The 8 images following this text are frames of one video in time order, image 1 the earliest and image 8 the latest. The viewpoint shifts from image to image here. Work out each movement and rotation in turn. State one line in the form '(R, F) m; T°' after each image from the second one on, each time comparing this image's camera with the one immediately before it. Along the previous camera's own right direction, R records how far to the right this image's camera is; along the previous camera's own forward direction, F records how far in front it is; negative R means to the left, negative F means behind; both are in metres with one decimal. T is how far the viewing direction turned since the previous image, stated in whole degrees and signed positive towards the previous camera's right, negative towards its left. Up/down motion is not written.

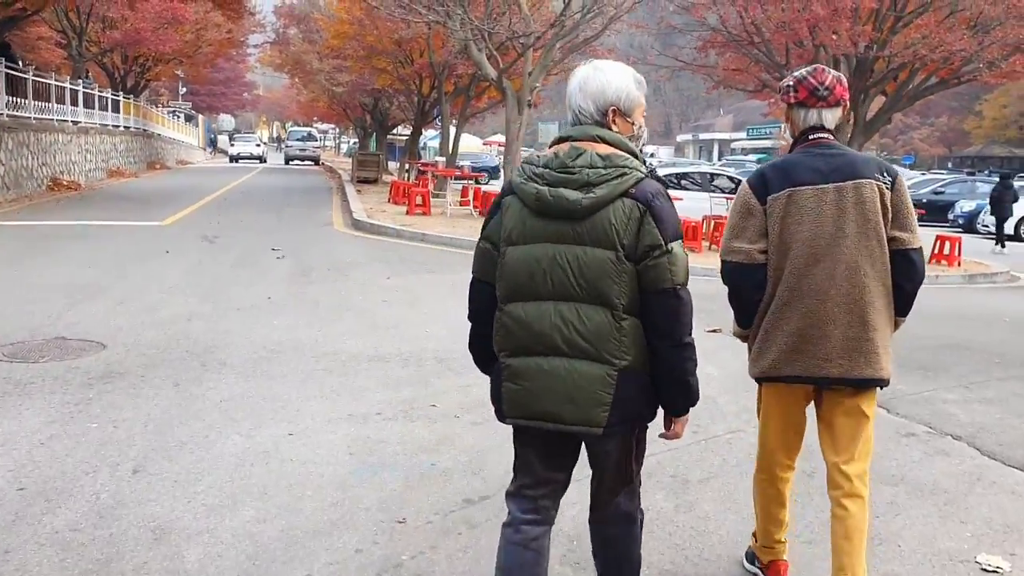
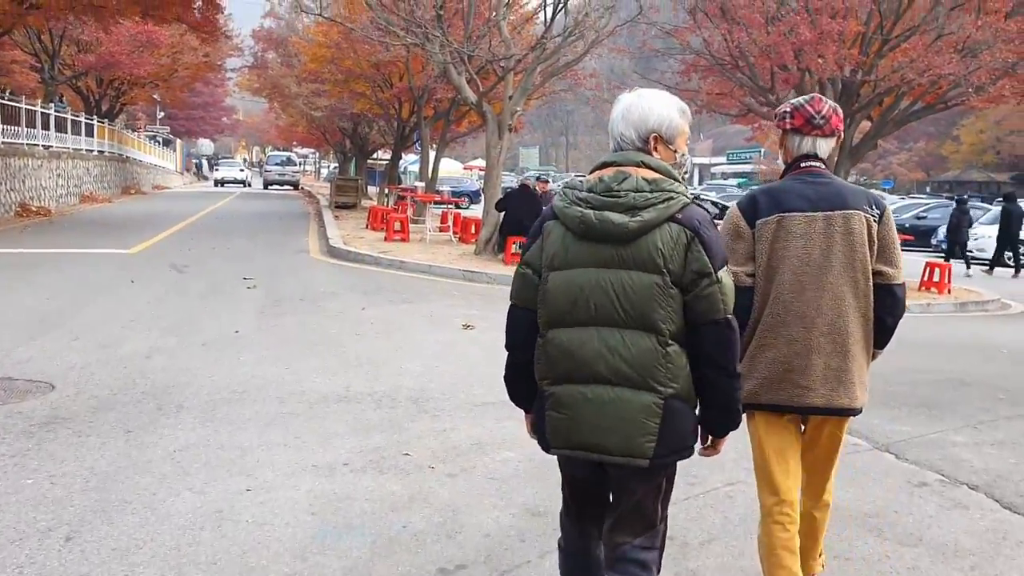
(0.0, +0.5) m; +1°
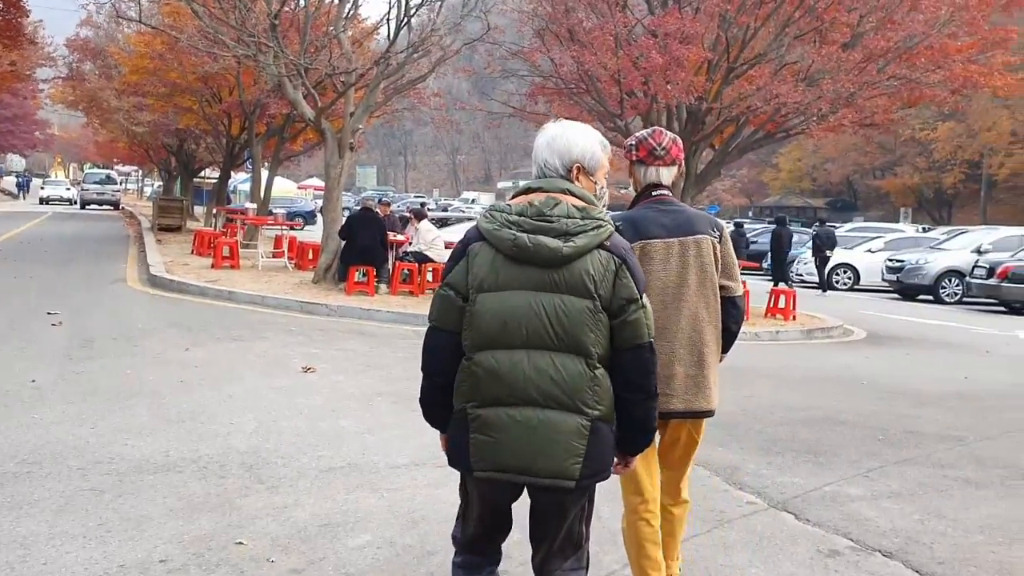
(-0.1, +0.8) m; +9°
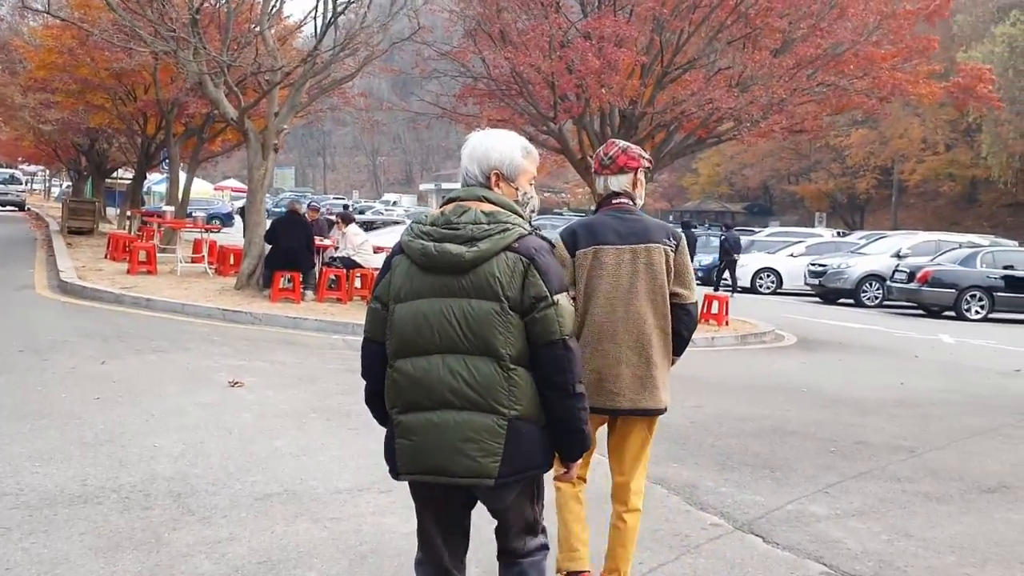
(-0.2, +0.3) m; +5°
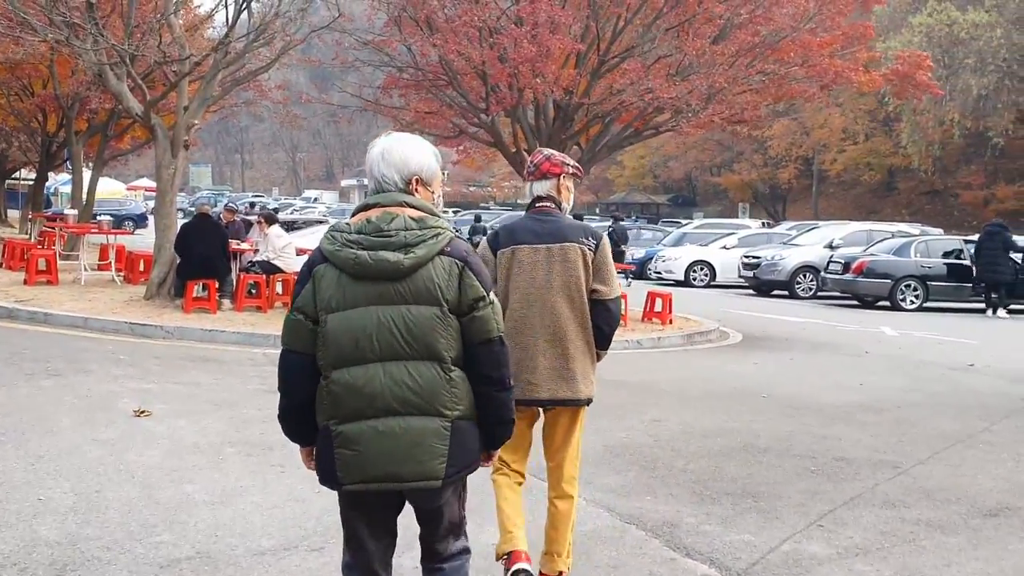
(-0.1, +0.8) m; +4°
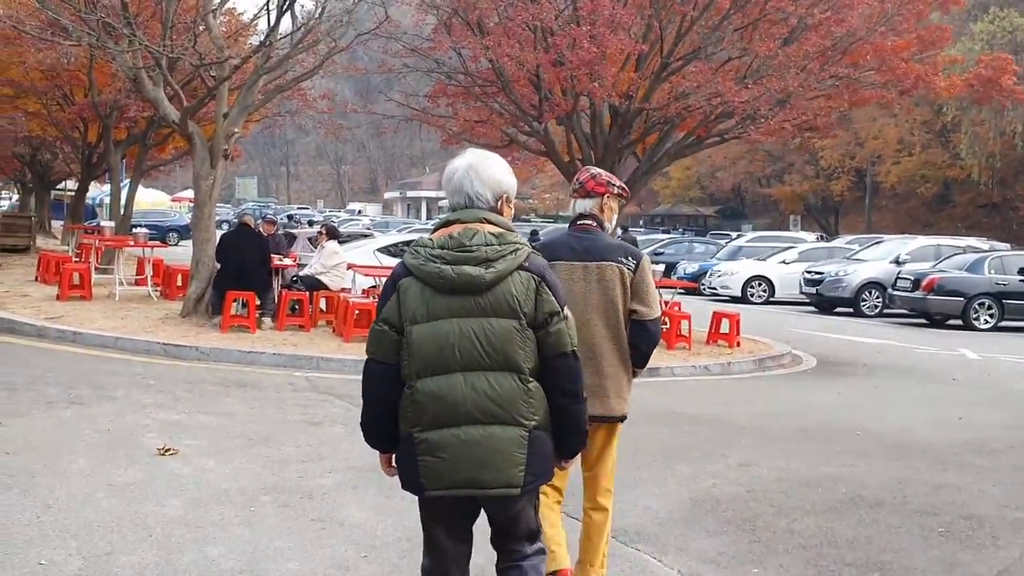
(-0.2, +0.9) m; -2°
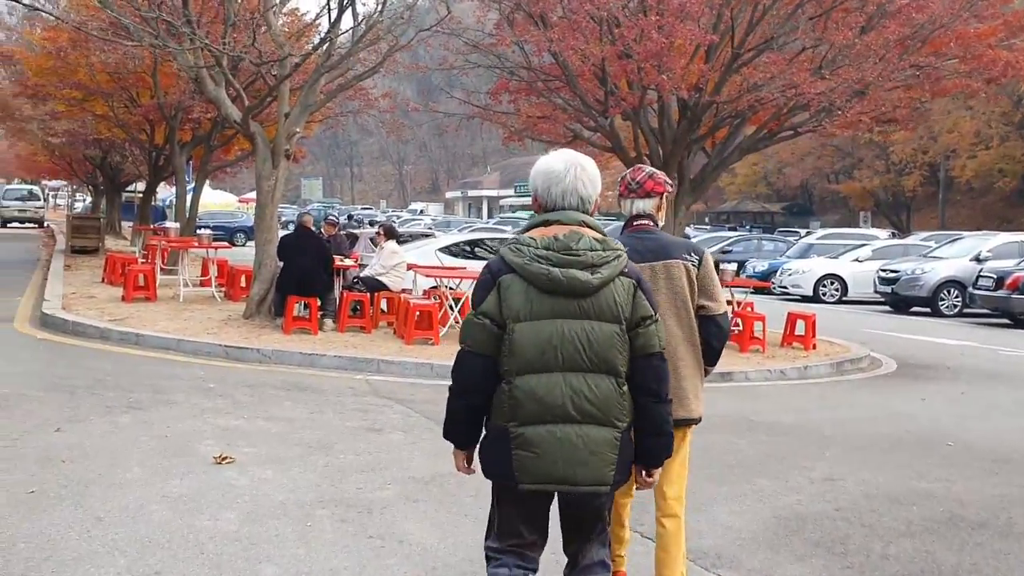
(0.0, +0.3) m; -4°
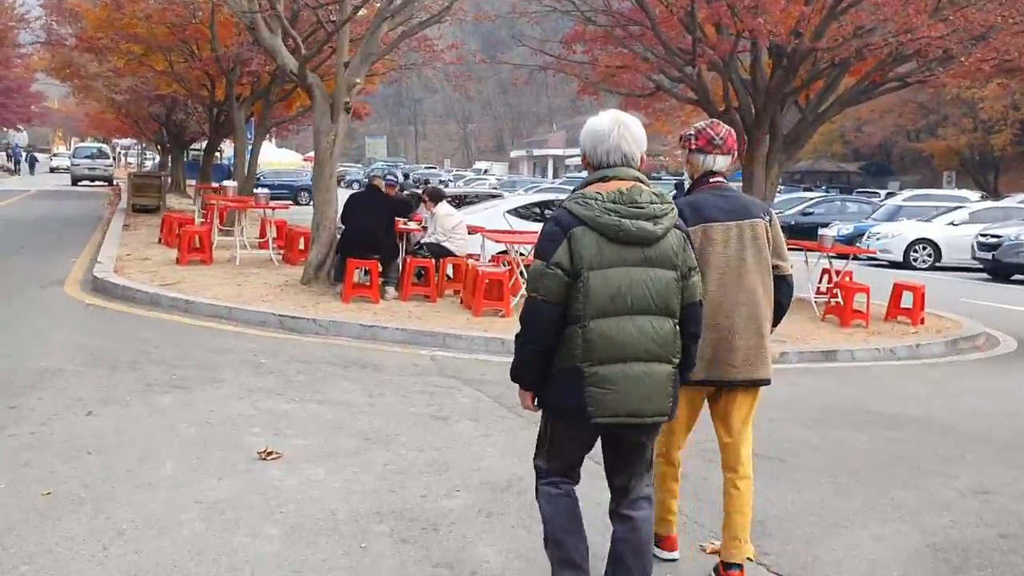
(-0.1, +1.0) m; -4°
